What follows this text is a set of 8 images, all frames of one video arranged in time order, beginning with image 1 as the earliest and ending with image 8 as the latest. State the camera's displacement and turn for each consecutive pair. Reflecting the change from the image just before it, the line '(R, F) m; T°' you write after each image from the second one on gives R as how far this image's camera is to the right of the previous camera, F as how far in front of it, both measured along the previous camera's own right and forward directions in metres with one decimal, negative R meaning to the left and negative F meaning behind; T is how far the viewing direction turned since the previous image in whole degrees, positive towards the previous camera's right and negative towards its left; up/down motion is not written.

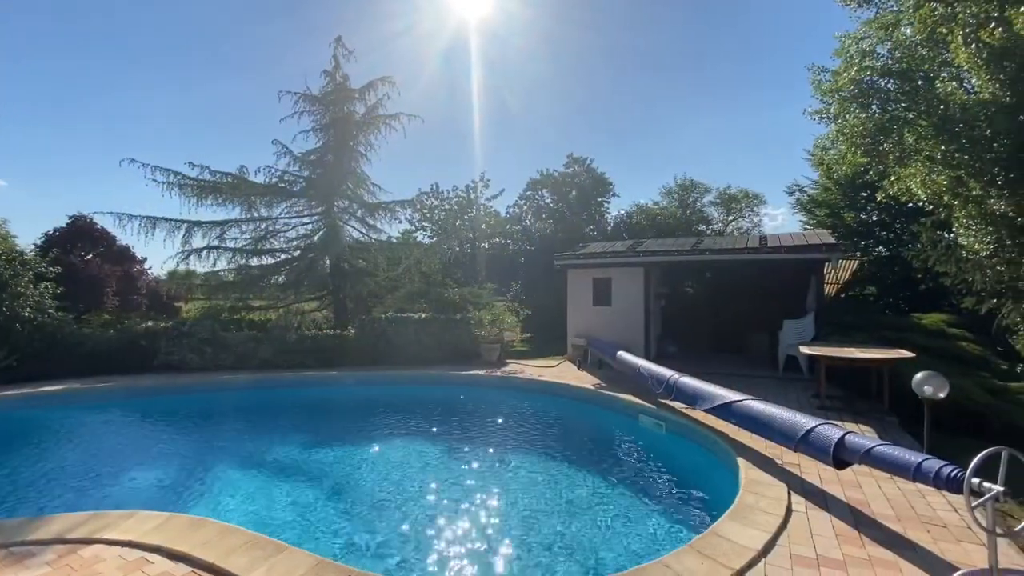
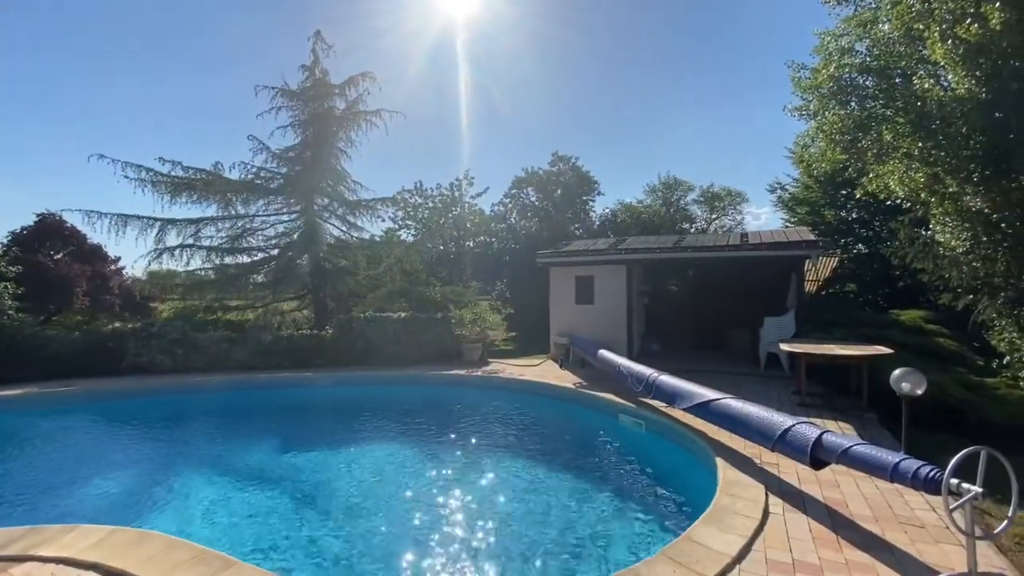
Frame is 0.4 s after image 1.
(+0.2, +0.2) m; +2°
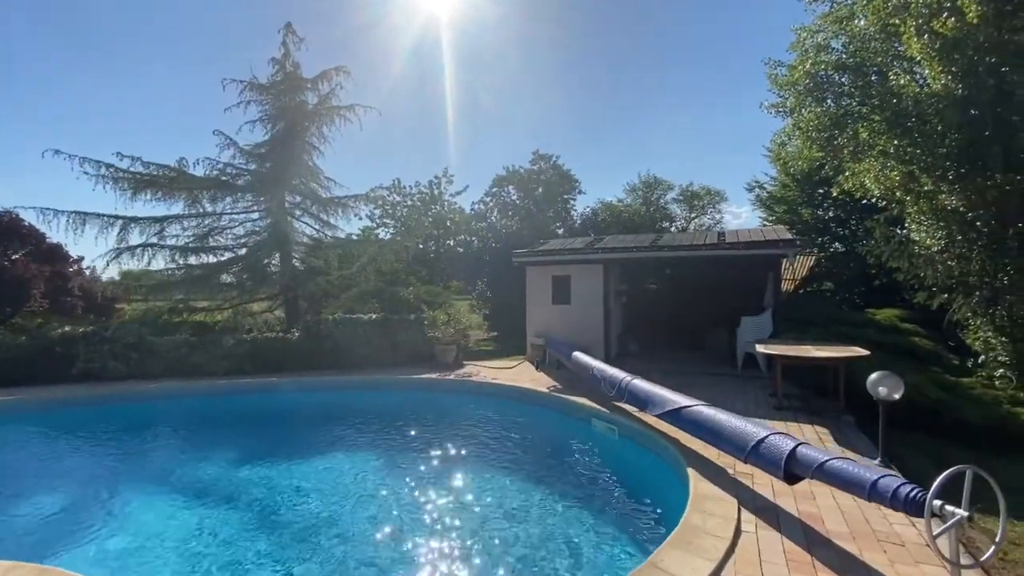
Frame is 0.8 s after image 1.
(+0.2, +0.3) m; +2°
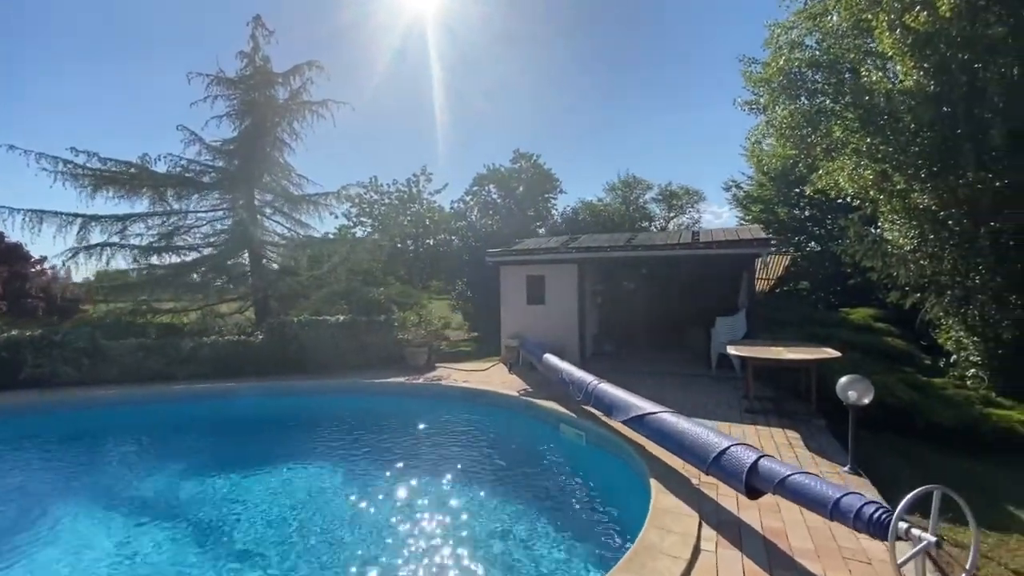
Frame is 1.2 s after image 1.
(+0.3, +0.3) m; +2°
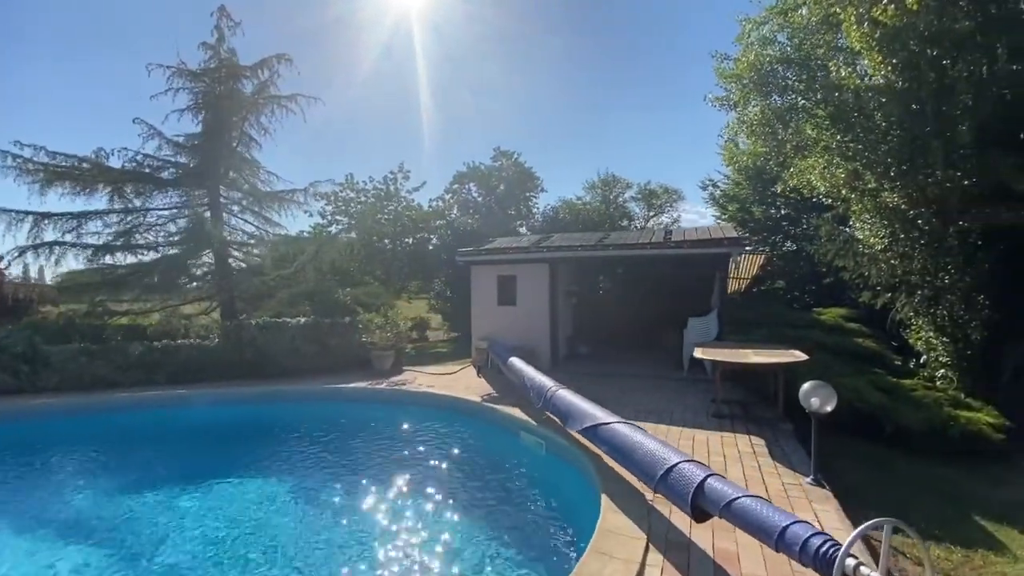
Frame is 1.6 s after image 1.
(+0.4, +0.3) m; +2°
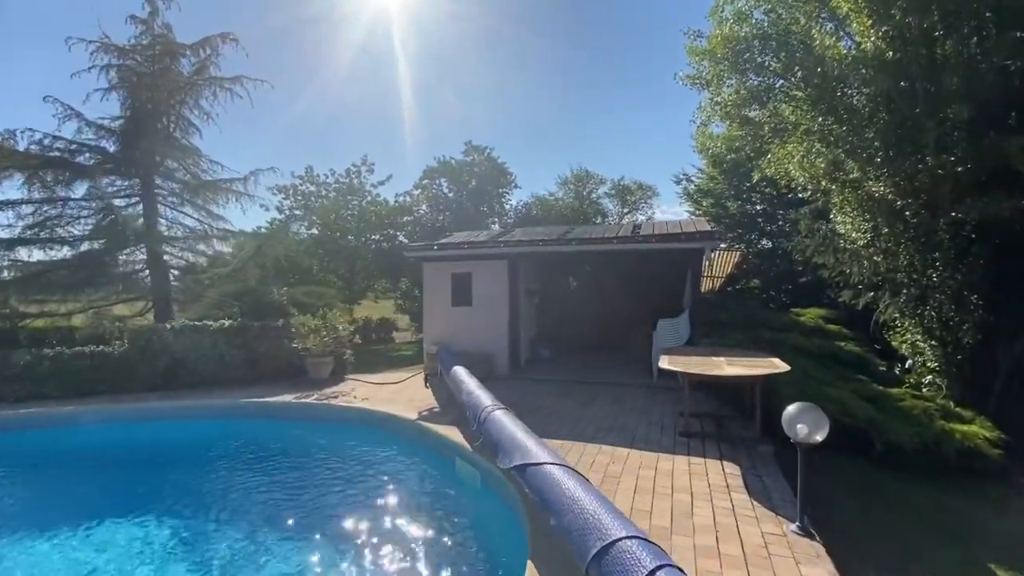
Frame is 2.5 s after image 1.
(+0.6, +1.1) m; +2°
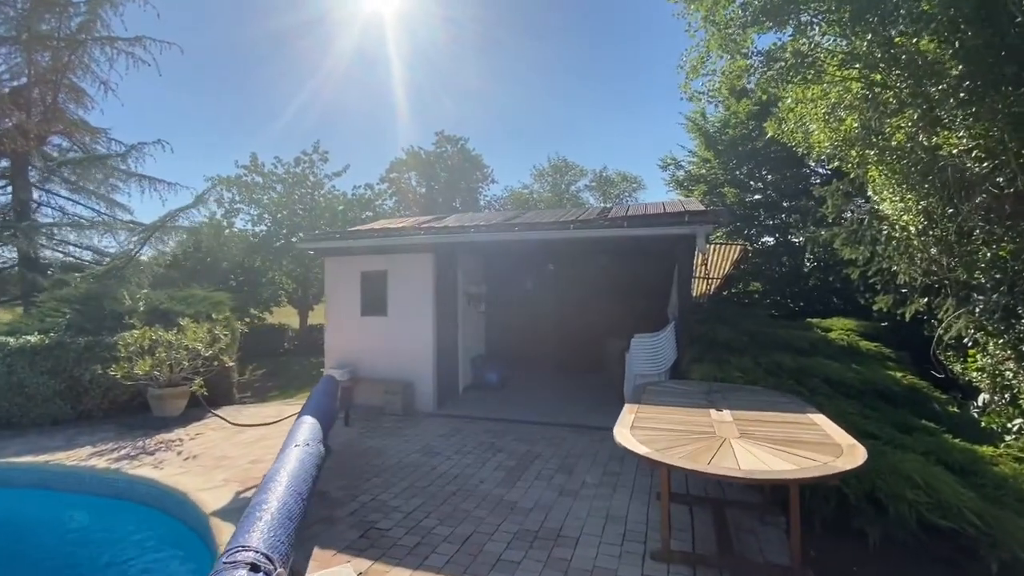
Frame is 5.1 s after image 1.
(+1.1, +2.7) m; +1°
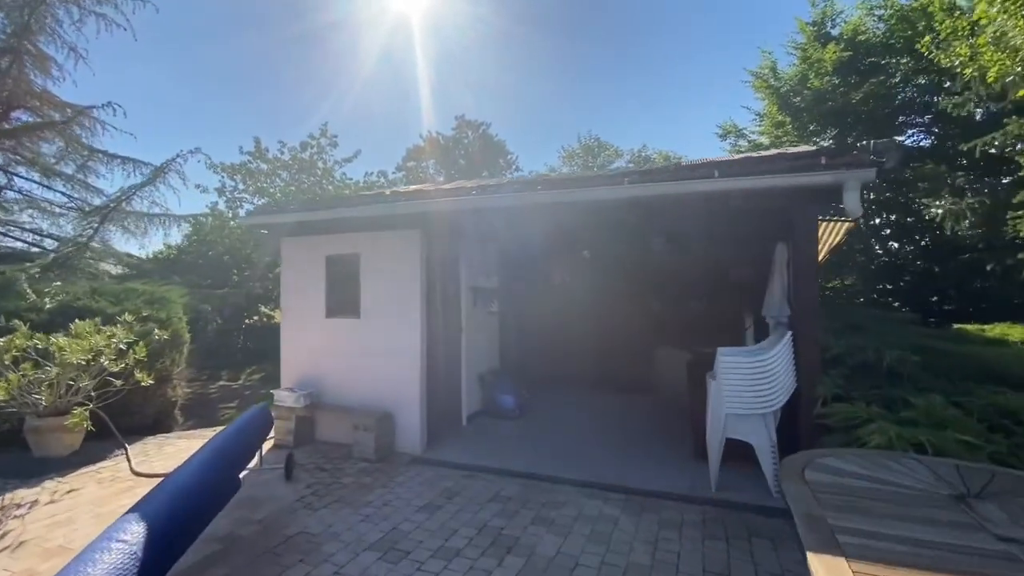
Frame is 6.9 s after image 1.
(+0.1, +2.4) m; -3°
